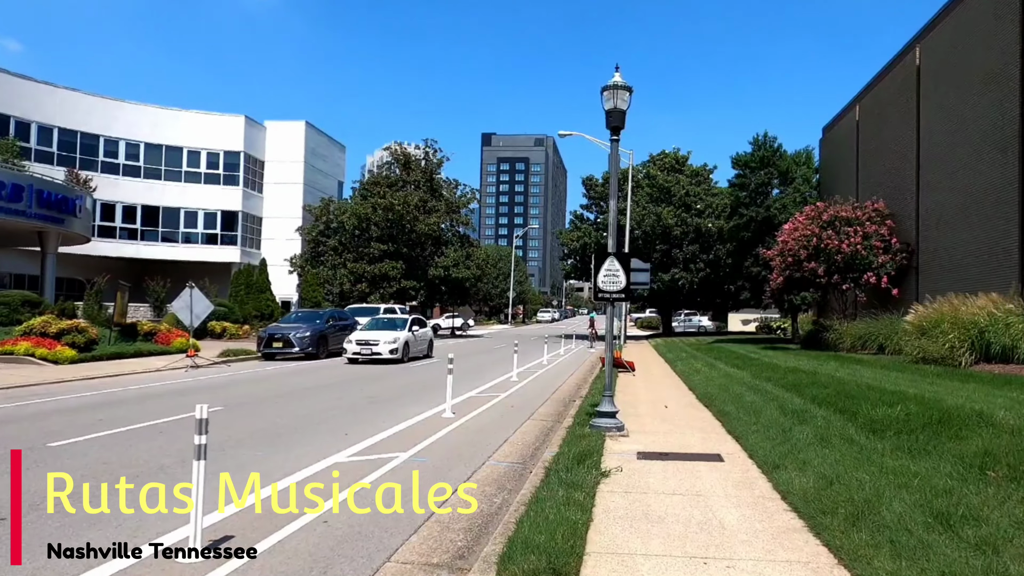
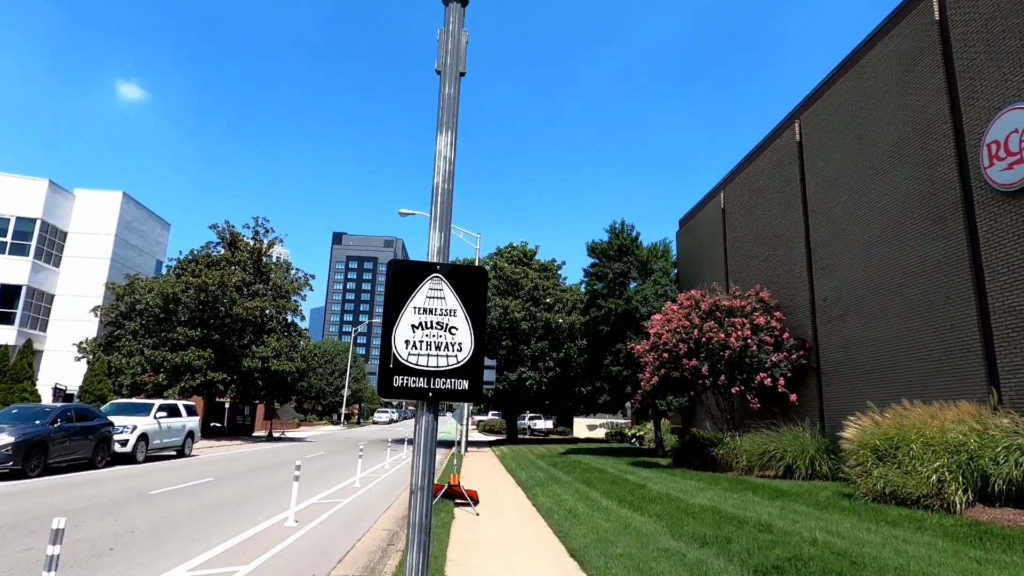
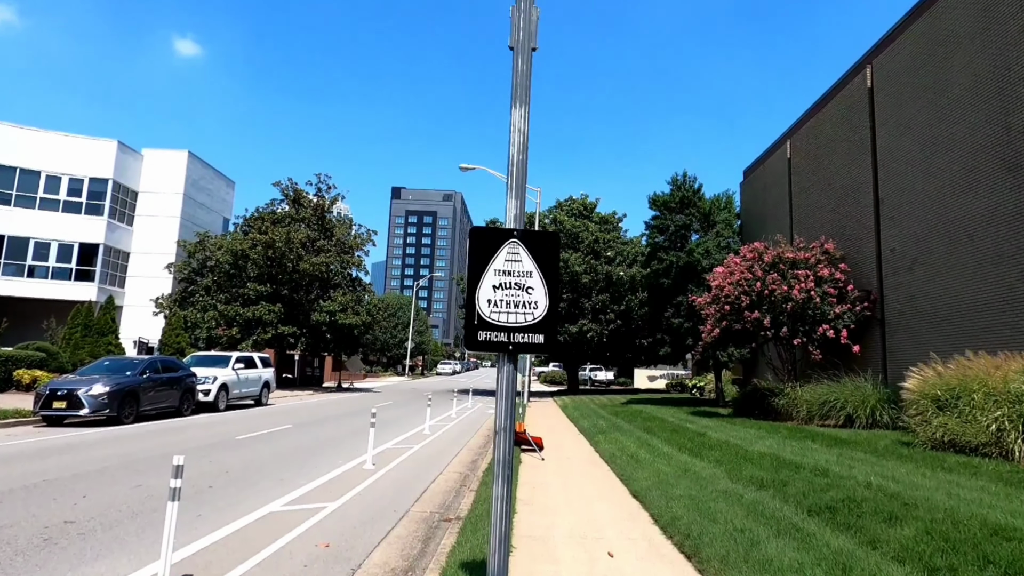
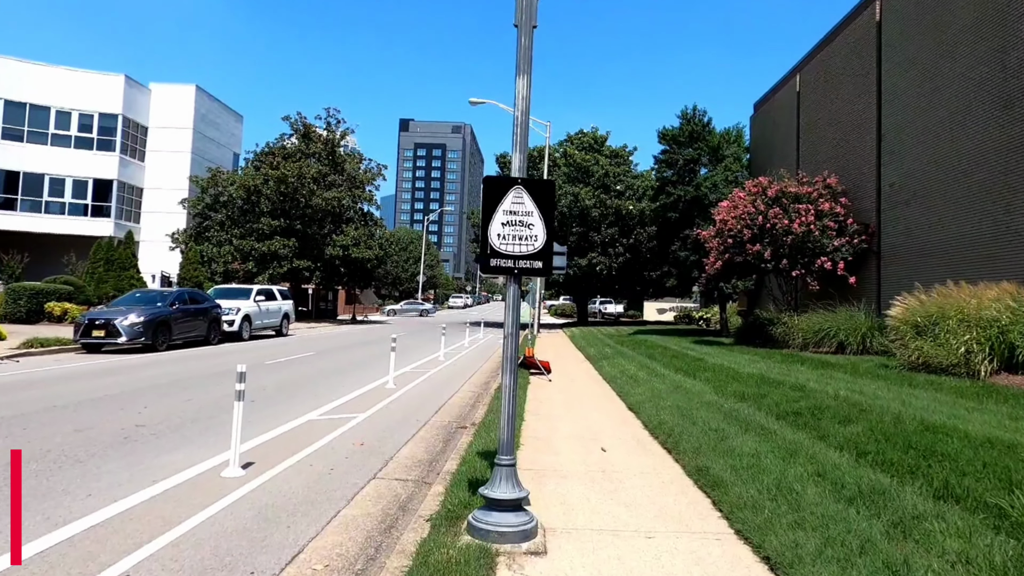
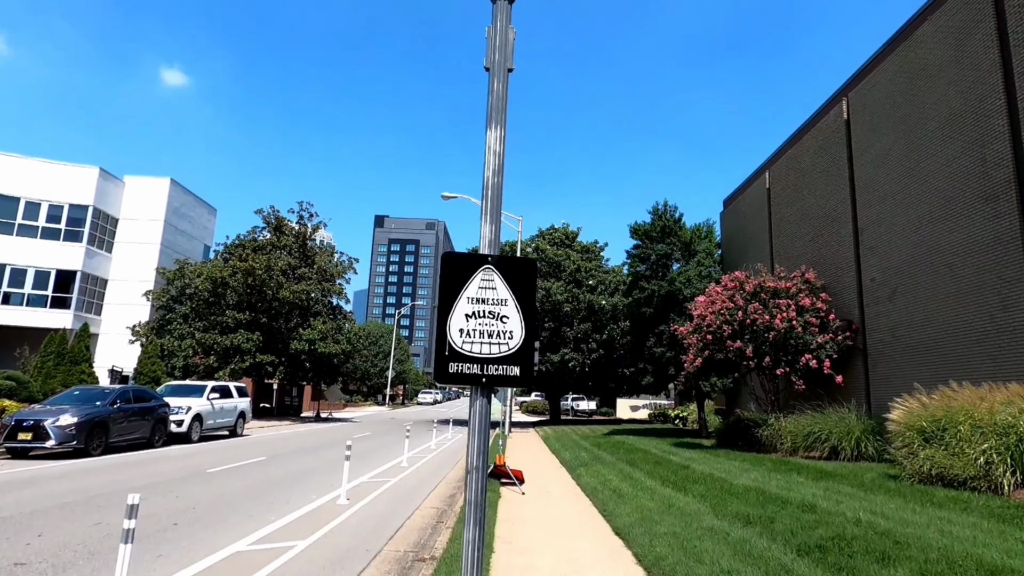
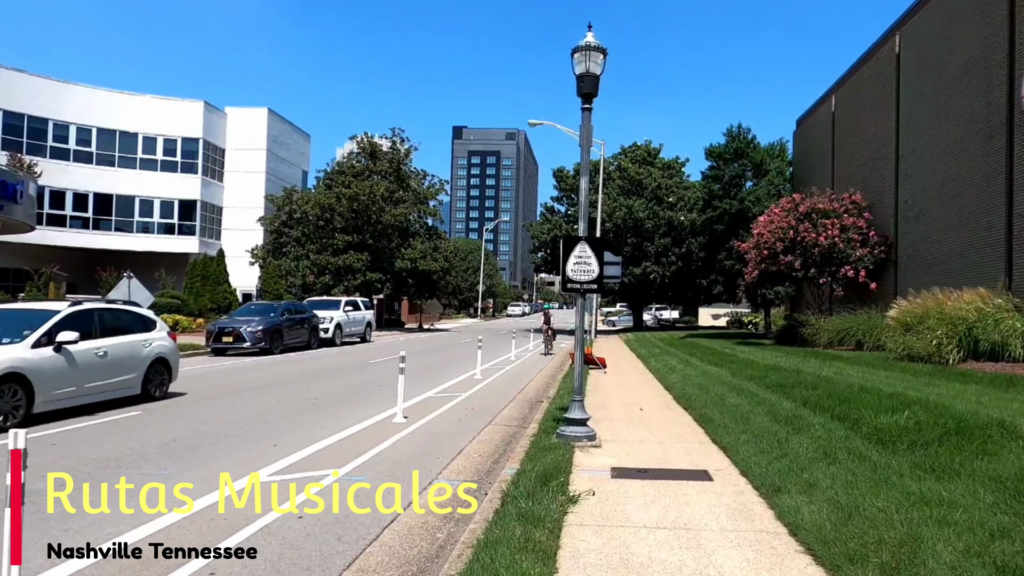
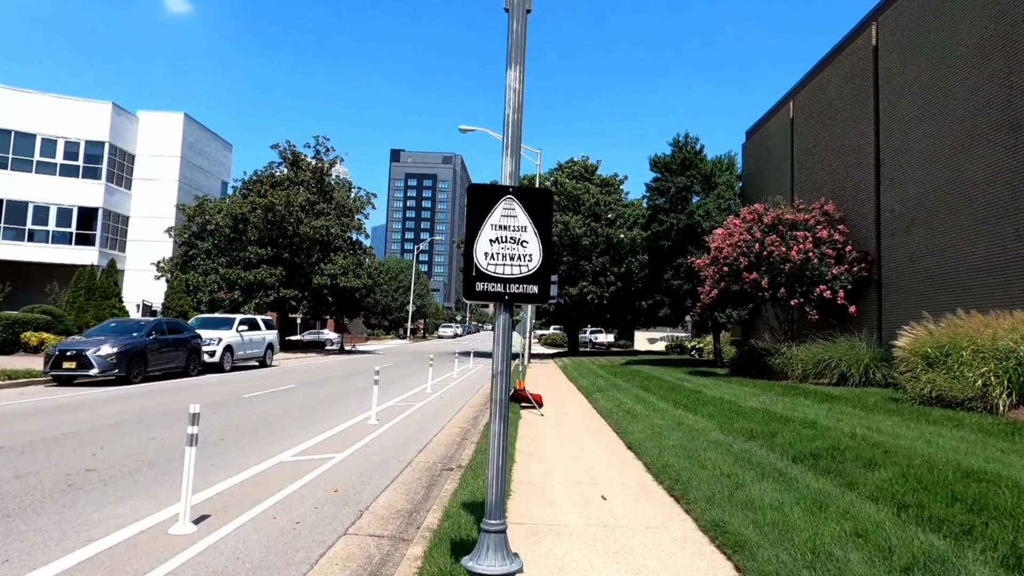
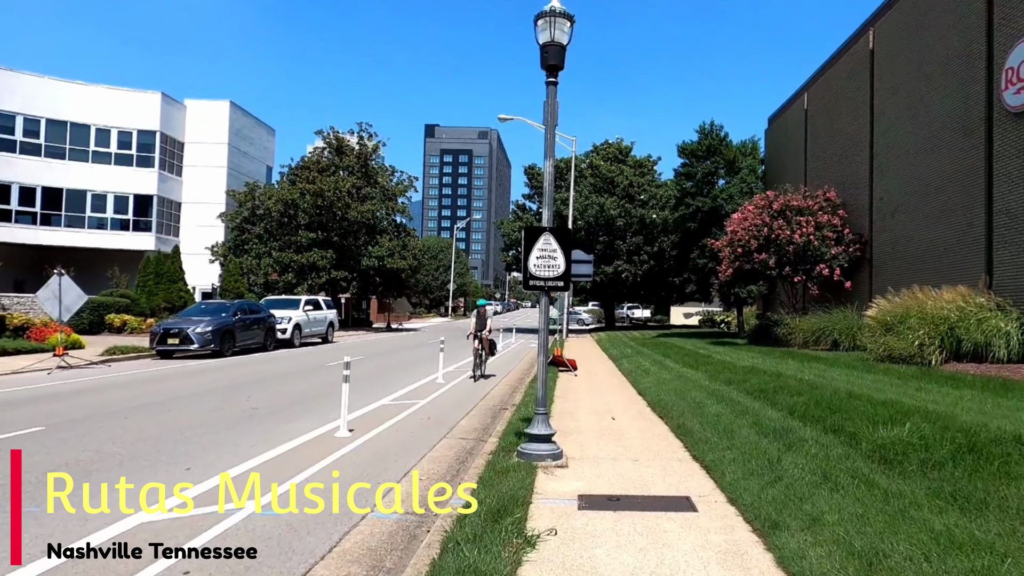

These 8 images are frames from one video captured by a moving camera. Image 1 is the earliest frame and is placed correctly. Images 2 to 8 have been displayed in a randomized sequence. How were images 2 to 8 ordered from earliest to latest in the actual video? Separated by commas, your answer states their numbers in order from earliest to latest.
6, 8, 4, 7, 3, 5, 2
